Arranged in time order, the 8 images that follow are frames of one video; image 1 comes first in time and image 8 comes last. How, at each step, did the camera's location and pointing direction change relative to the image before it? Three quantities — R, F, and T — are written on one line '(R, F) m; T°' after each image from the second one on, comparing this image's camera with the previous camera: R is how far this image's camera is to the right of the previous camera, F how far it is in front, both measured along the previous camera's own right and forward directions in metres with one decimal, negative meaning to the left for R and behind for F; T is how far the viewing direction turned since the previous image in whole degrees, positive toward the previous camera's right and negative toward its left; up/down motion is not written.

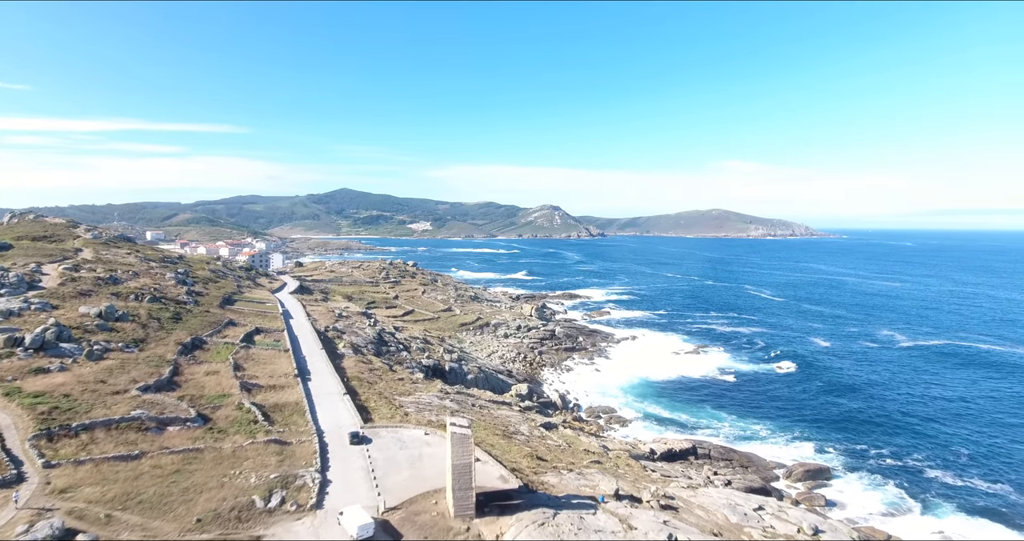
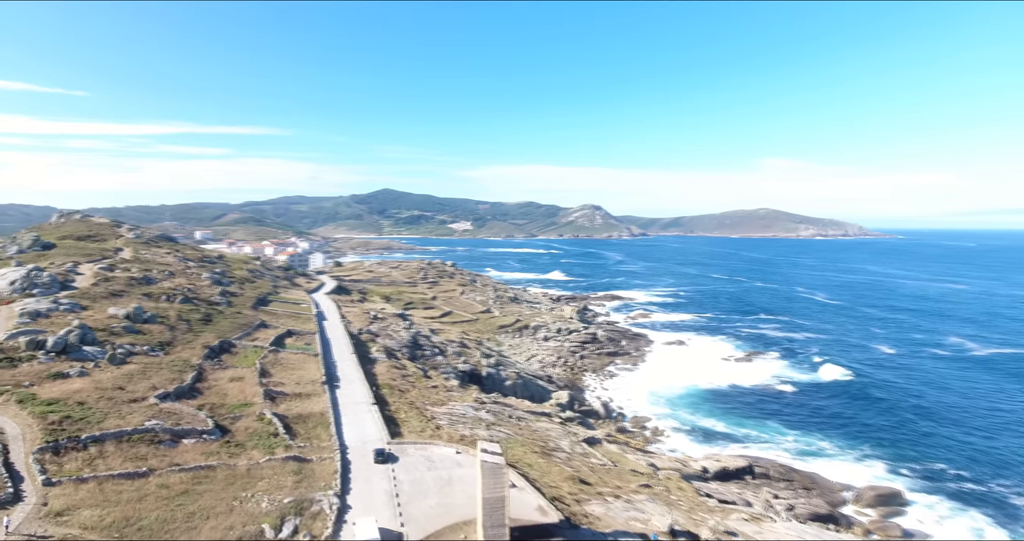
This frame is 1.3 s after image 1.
(0.0, +3.1) m; -4°
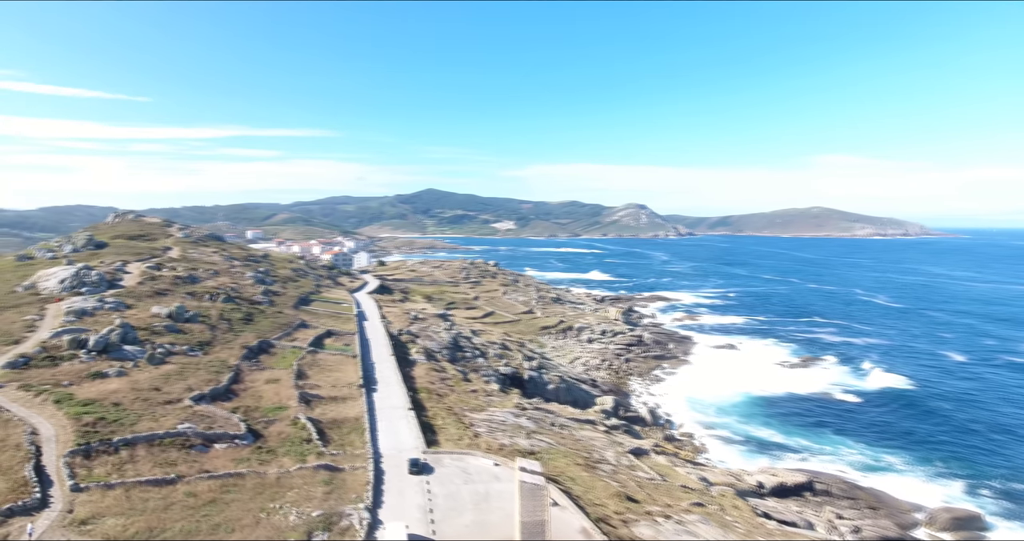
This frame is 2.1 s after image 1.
(0.0, +1.8) m; -4°
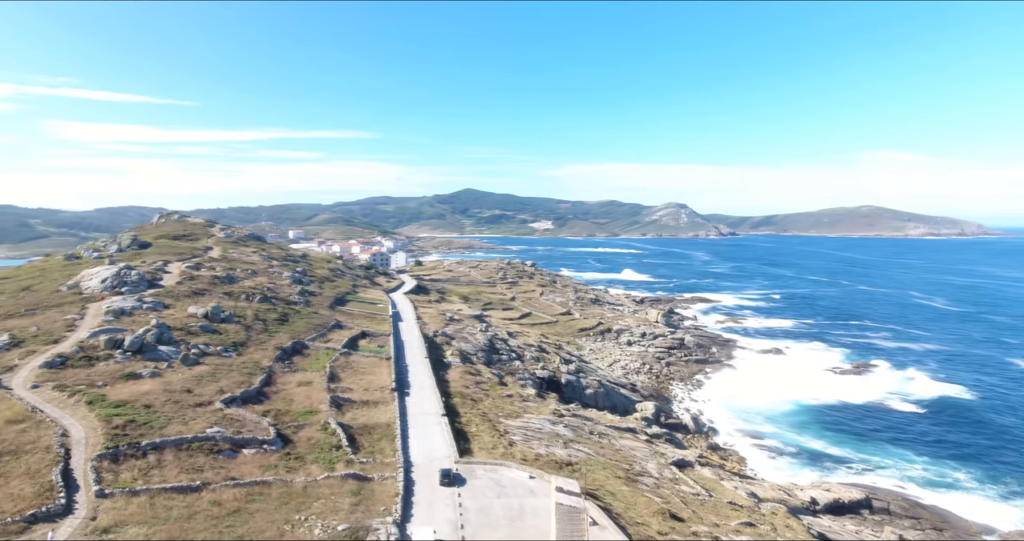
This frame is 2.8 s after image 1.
(0.0, +1.5) m; -4°
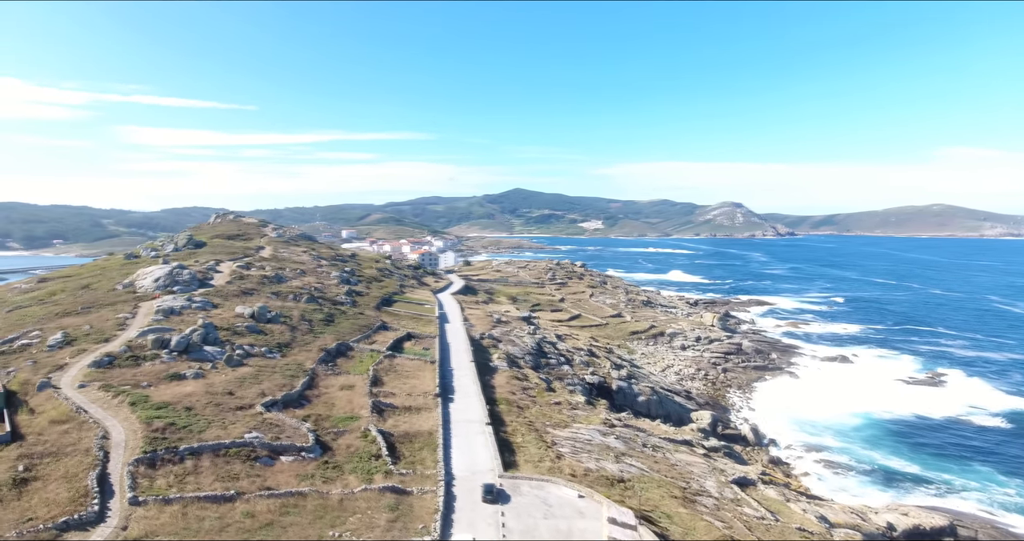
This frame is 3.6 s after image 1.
(0.0, +1.8) m; -5°
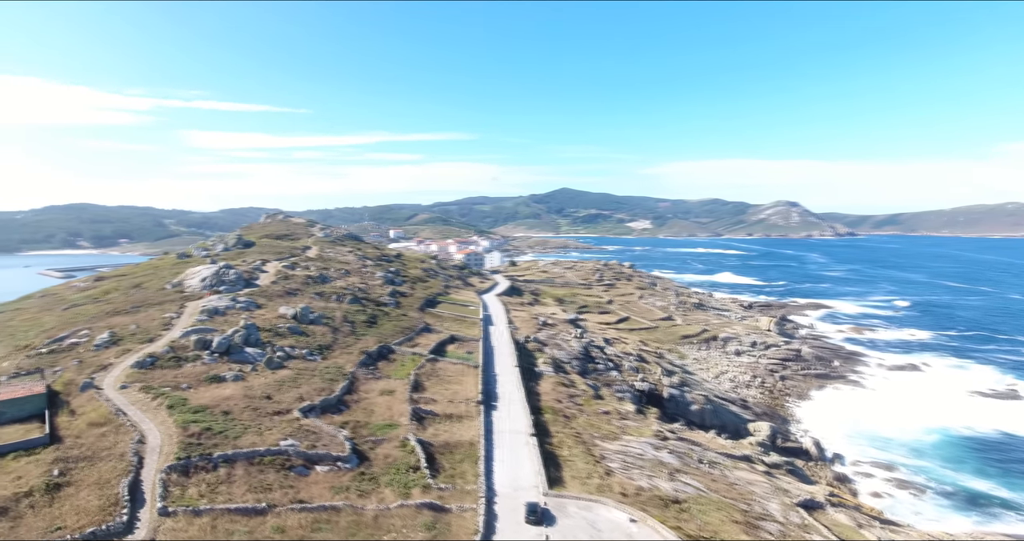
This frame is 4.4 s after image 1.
(0.0, +1.8) m; -4°
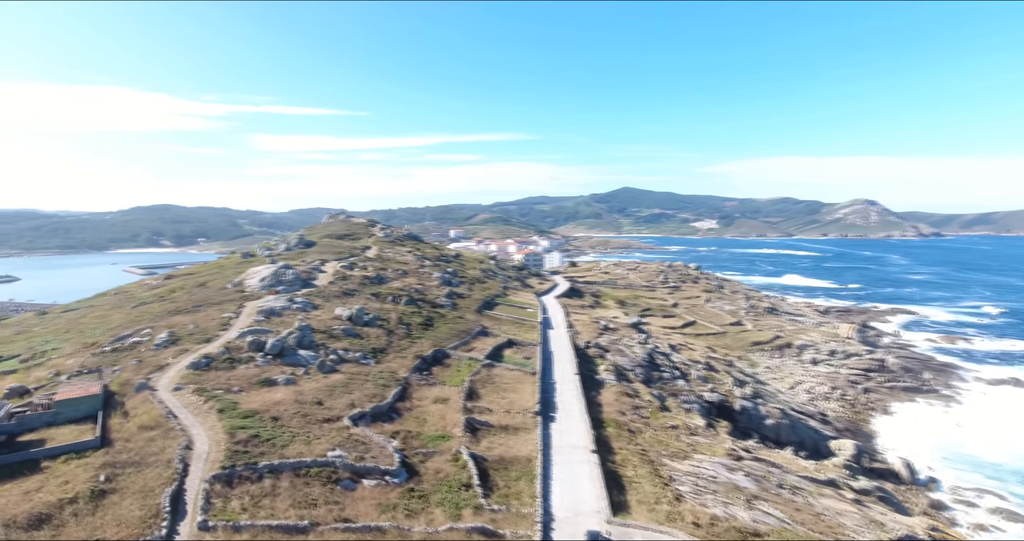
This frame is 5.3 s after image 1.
(0.0, +2.1) m; -6°
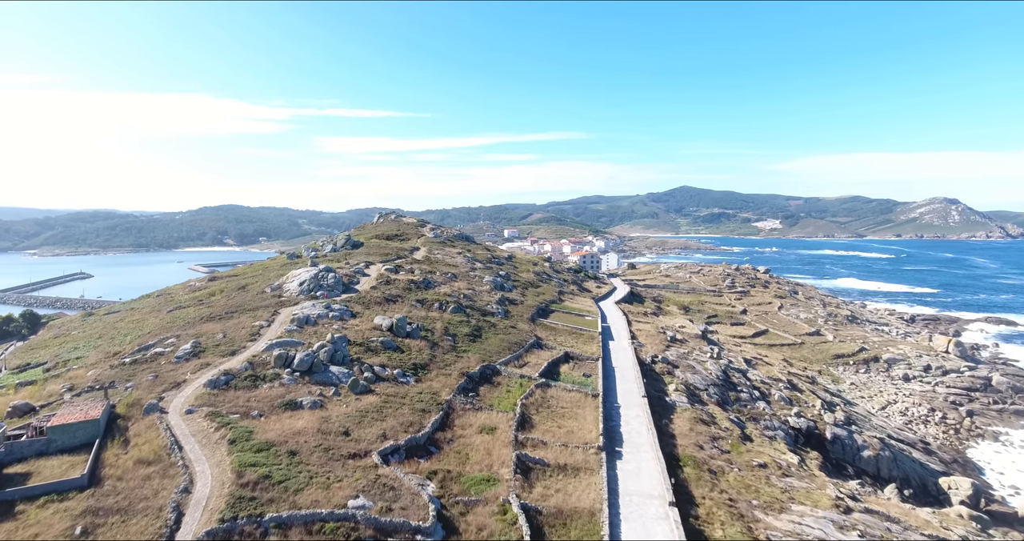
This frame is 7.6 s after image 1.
(-0.3, +4.8) m; -5°
